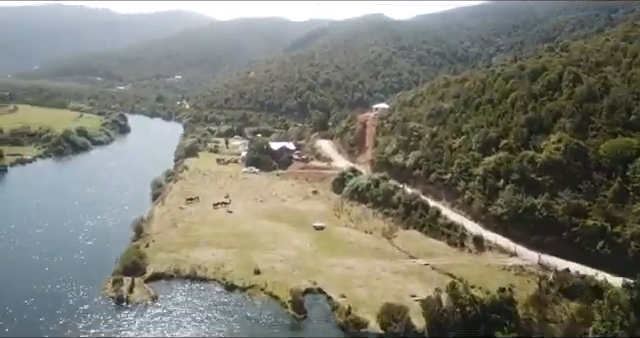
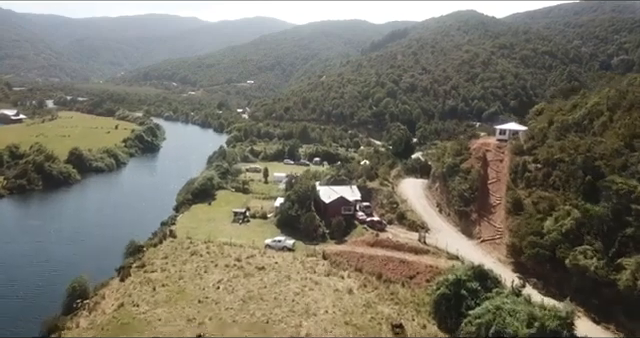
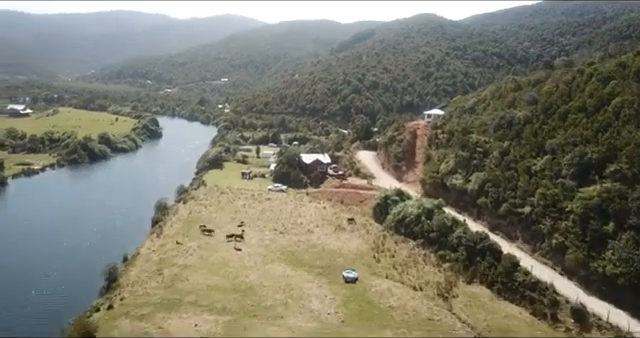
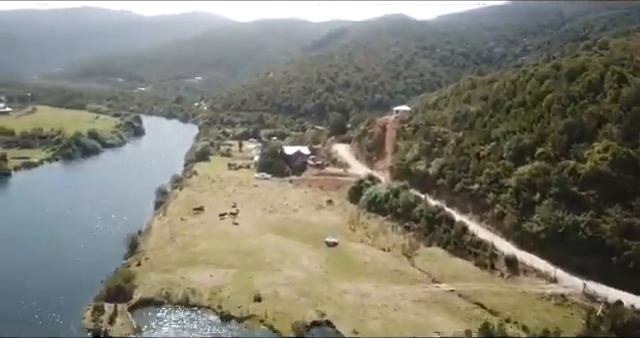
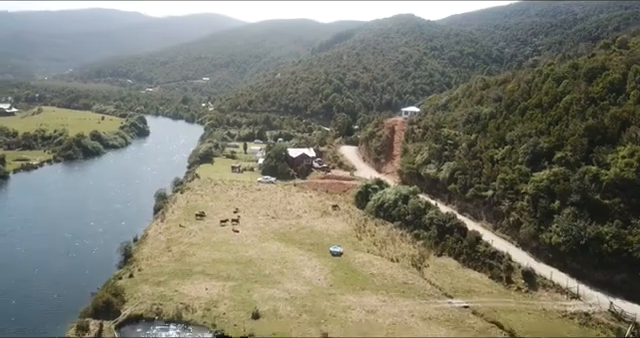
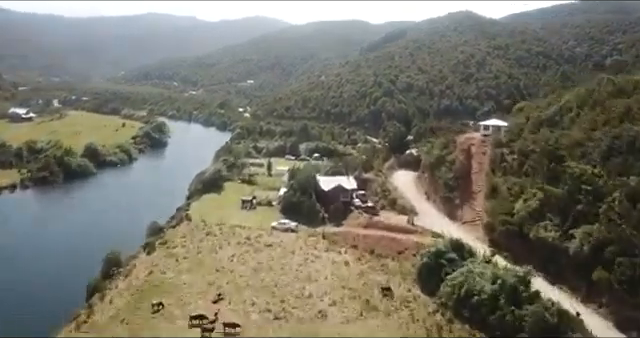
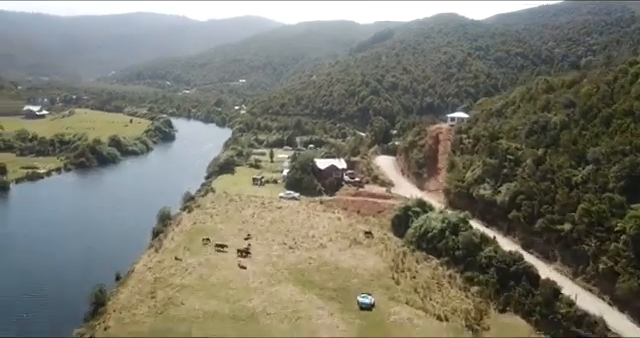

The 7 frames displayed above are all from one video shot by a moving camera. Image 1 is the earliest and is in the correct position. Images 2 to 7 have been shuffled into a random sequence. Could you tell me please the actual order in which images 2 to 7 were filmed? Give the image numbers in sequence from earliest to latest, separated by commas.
4, 5, 3, 7, 6, 2
